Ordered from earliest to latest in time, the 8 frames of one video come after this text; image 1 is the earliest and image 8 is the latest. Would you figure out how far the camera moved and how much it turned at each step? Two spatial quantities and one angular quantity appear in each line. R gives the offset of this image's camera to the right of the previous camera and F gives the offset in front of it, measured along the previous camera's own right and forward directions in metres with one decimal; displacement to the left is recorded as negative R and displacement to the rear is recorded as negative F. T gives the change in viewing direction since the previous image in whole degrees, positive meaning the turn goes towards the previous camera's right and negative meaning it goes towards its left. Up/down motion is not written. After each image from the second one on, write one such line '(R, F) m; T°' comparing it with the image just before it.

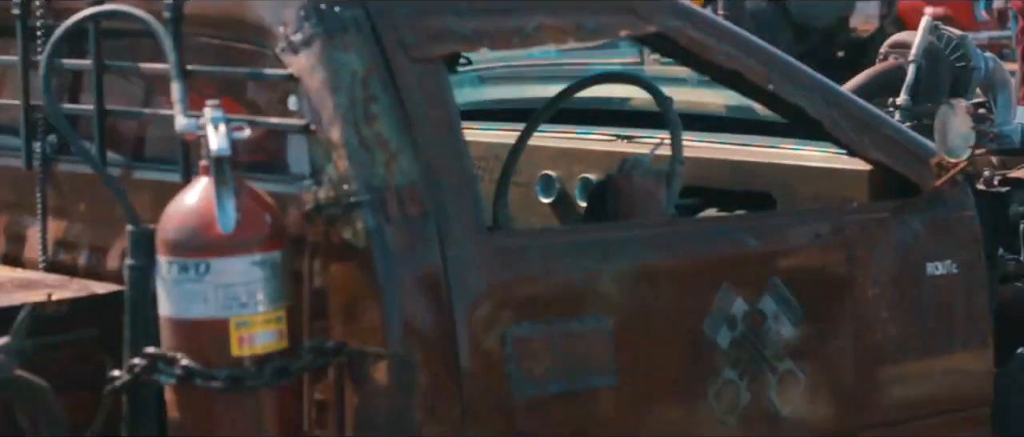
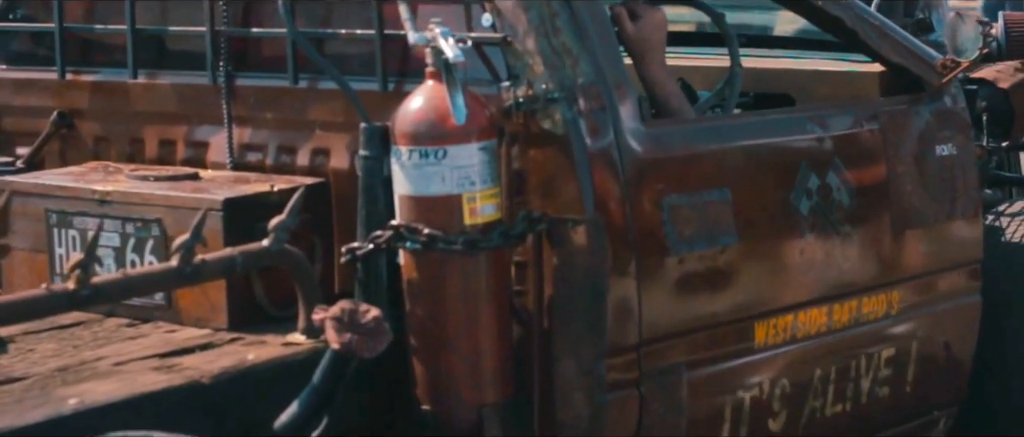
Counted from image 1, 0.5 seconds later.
(-0.6, -0.5) m; +8°
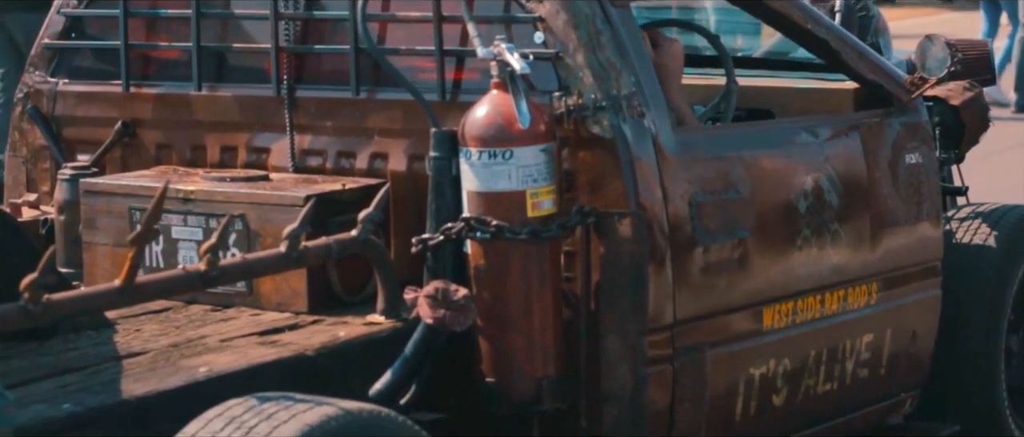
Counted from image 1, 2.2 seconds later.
(-0.3, -0.4) m; +4°
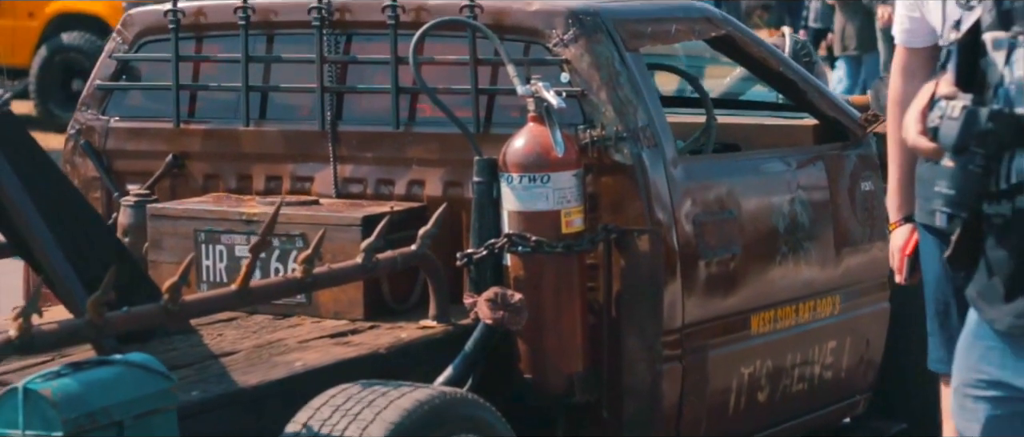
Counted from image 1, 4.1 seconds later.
(-0.3, -0.5) m; +4°
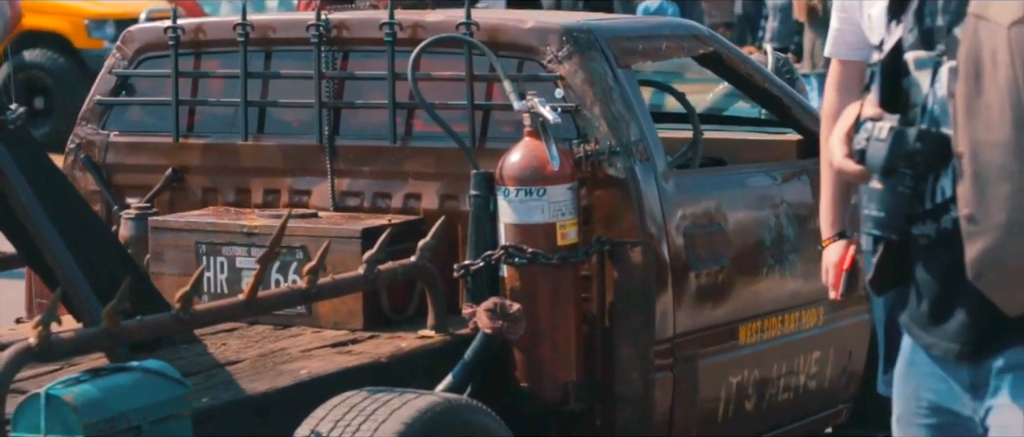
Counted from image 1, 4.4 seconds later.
(-0.1, -0.1) m; +1°
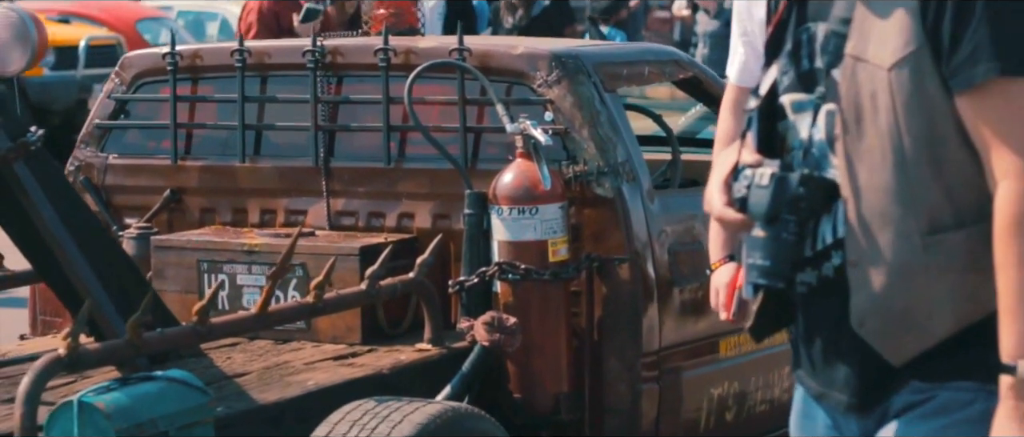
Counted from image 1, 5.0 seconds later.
(-0.1, -0.2) m; +1°
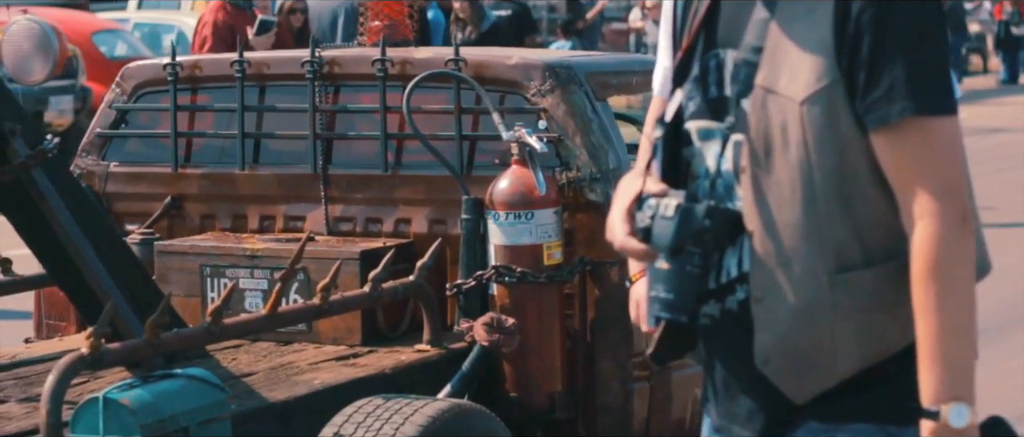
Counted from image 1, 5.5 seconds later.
(-0.1, -0.1) m; +1°
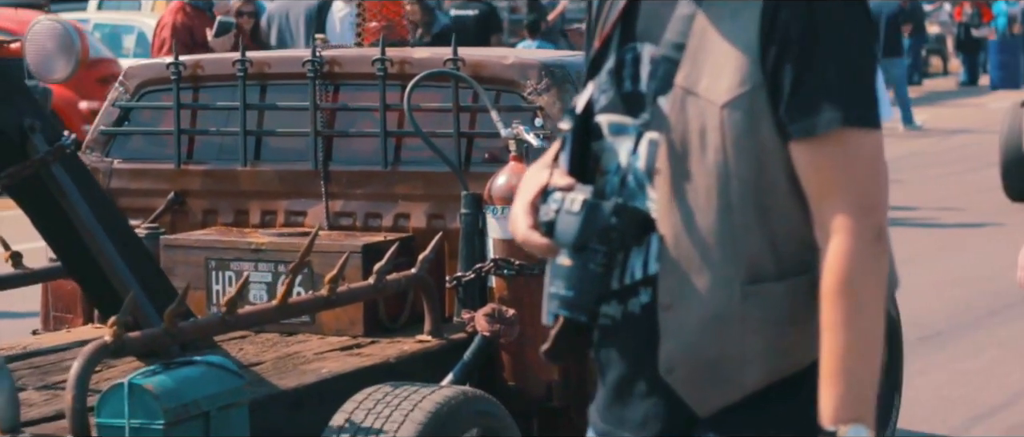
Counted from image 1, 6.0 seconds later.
(-0.1, -0.1) m; +1°
